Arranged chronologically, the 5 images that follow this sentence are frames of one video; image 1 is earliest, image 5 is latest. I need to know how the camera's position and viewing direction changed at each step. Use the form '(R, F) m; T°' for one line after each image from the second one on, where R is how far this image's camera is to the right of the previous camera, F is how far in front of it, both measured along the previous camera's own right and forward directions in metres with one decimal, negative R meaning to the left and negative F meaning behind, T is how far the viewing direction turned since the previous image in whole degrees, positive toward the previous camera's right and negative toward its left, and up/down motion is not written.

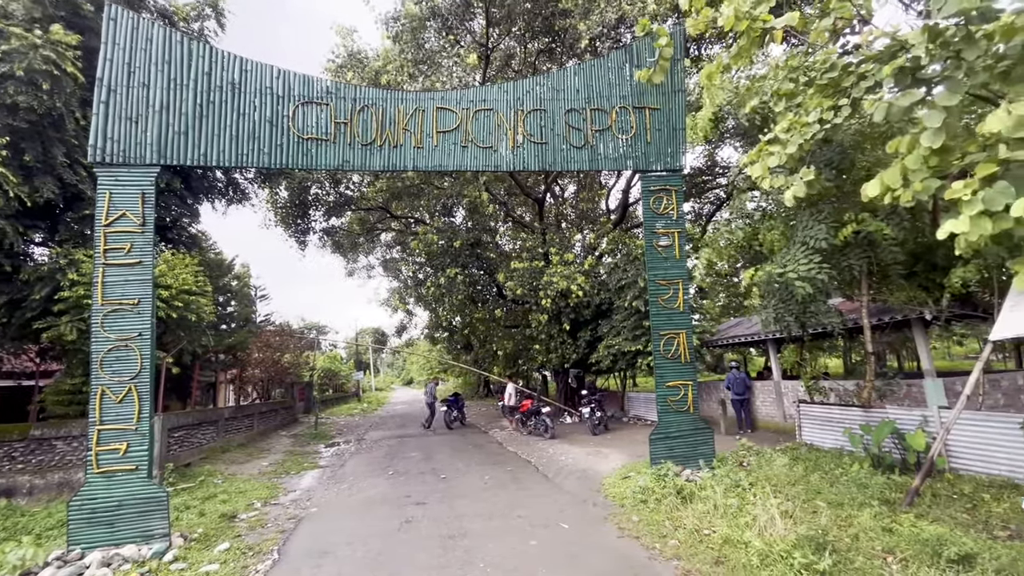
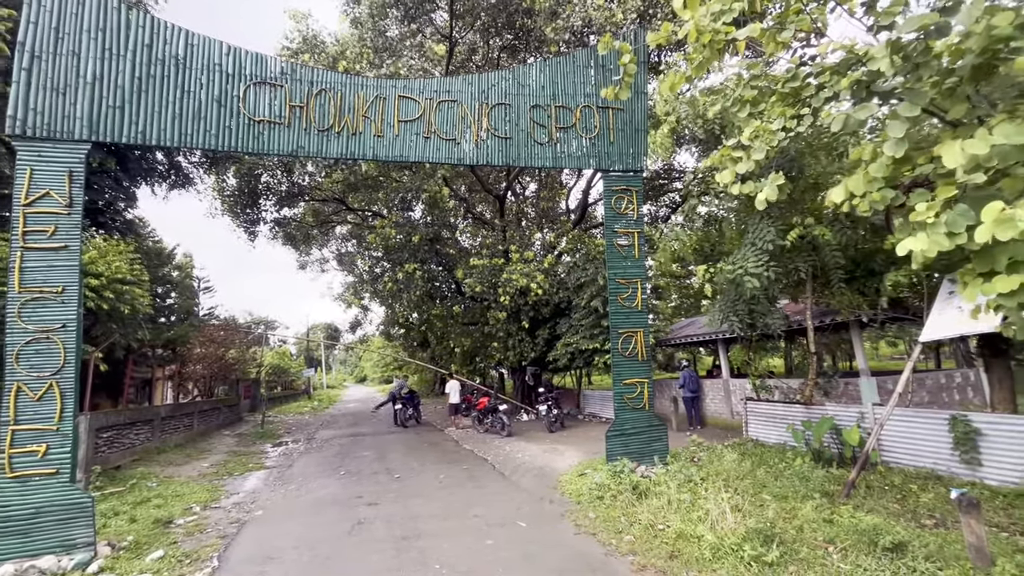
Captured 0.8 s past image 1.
(0.0, +0.1) m; +5°
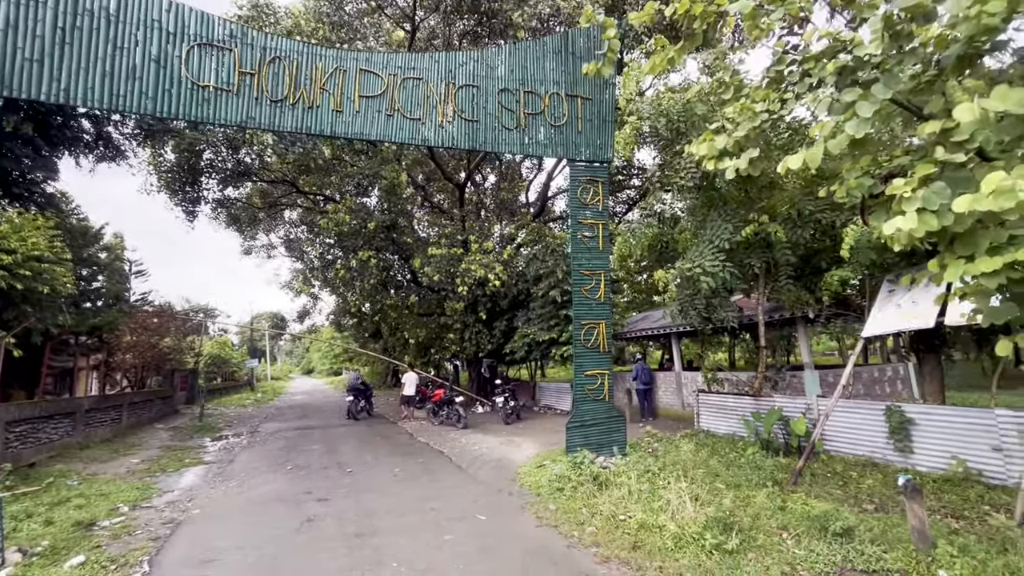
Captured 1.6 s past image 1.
(-0.1, +0.2) m; +5°
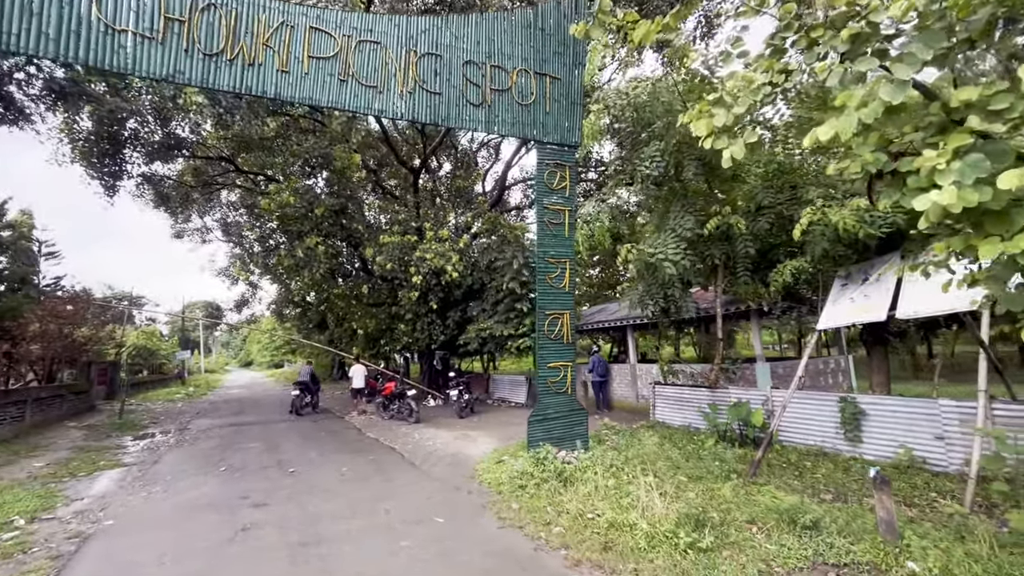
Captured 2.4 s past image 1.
(-0.1, +0.4) m; +6°
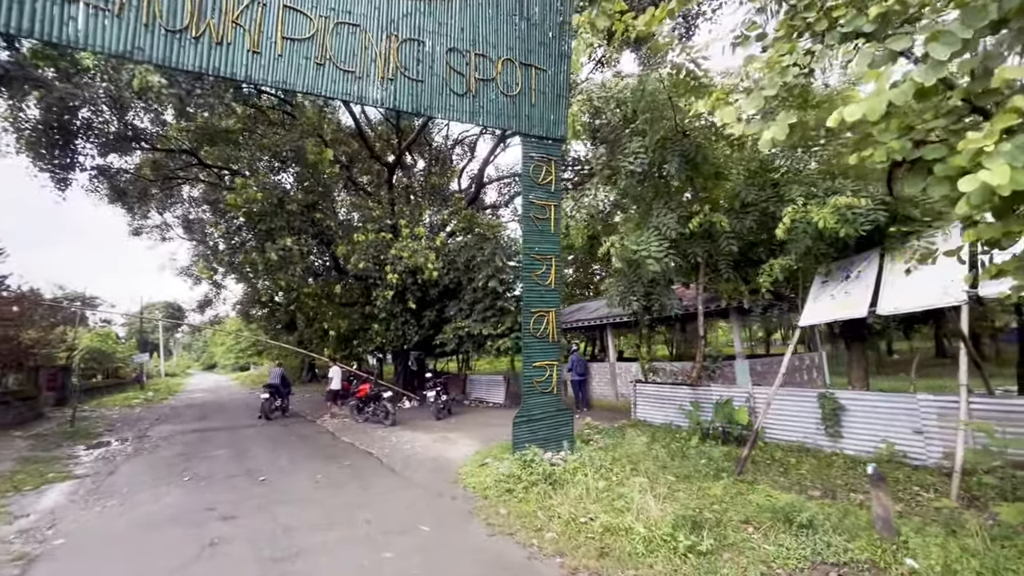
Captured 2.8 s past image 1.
(-0.2, +0.2) m; +3°
